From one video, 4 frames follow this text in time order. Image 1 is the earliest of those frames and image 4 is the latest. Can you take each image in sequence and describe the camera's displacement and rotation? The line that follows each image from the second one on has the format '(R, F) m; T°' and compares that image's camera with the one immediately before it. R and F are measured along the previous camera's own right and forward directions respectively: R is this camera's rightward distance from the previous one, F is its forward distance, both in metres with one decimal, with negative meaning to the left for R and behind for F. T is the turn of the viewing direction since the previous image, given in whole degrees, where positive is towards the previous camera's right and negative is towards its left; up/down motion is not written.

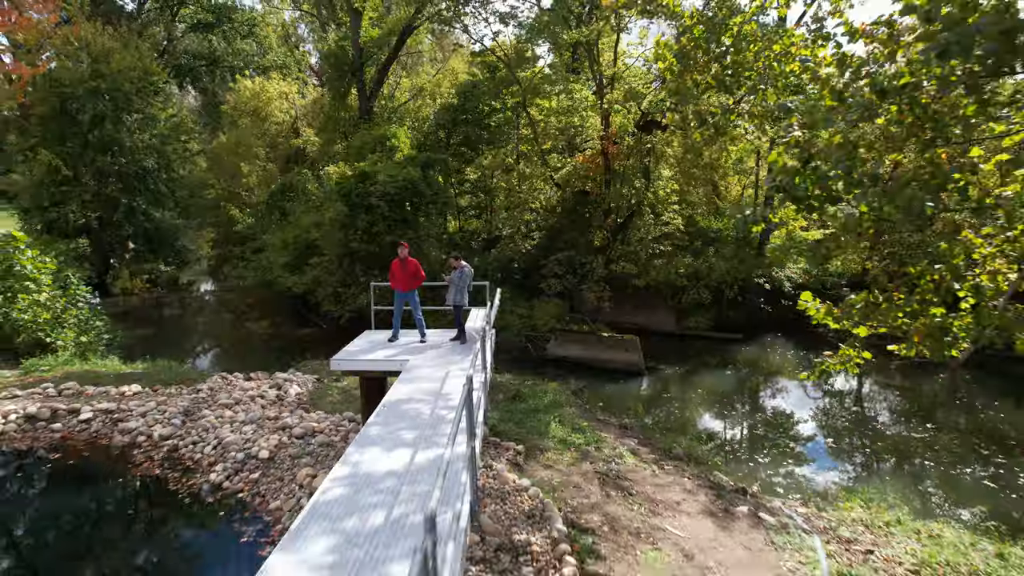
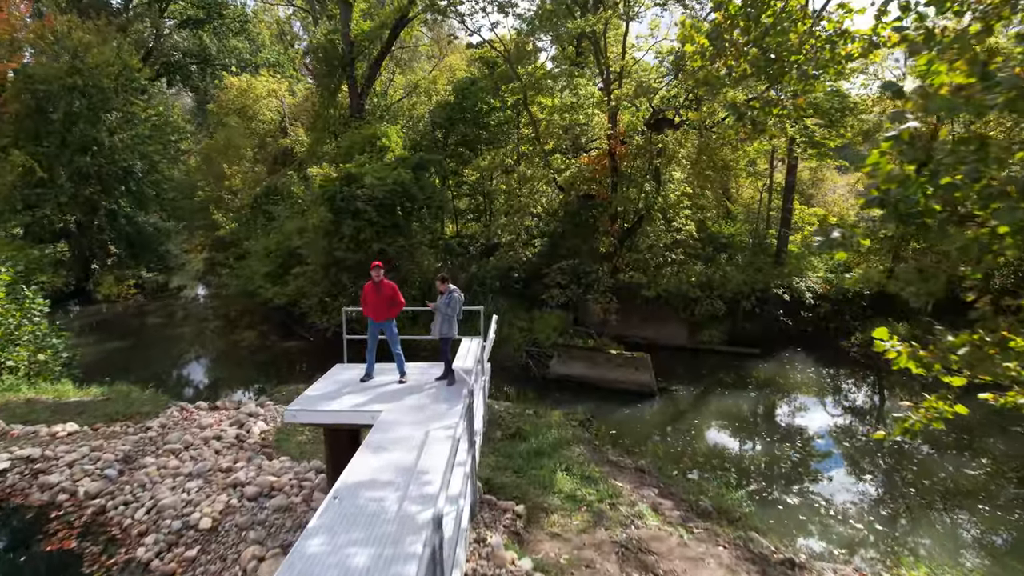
(0.0, +1.2) m; 0°
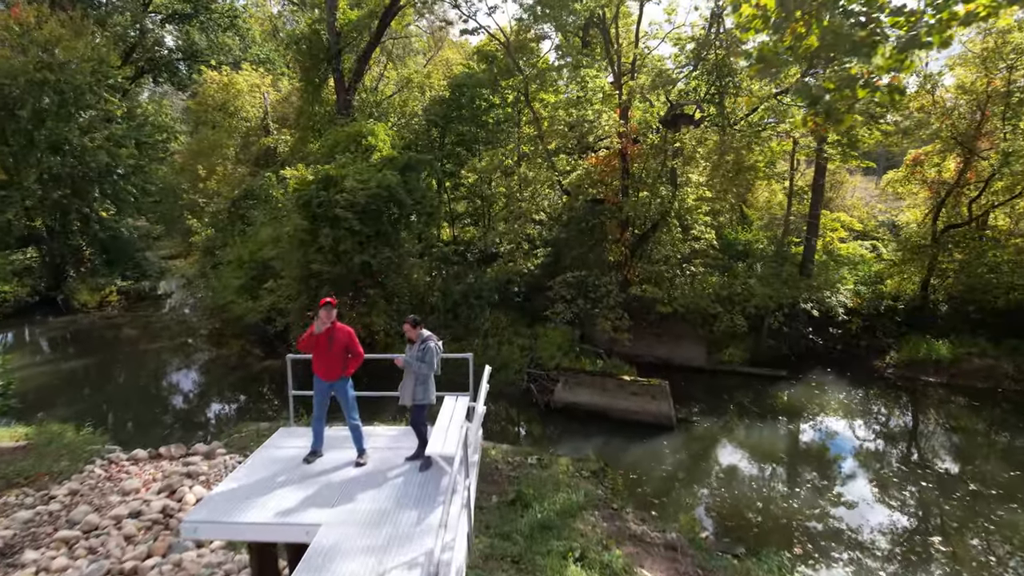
(0.0, +1.5) m; 0°
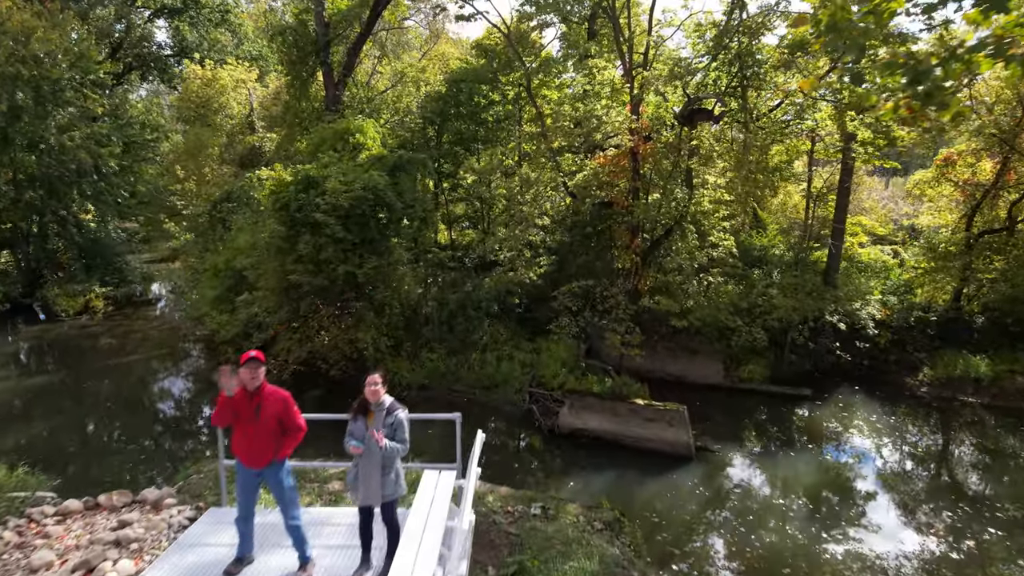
(0.0, +1.2) m; 0°
